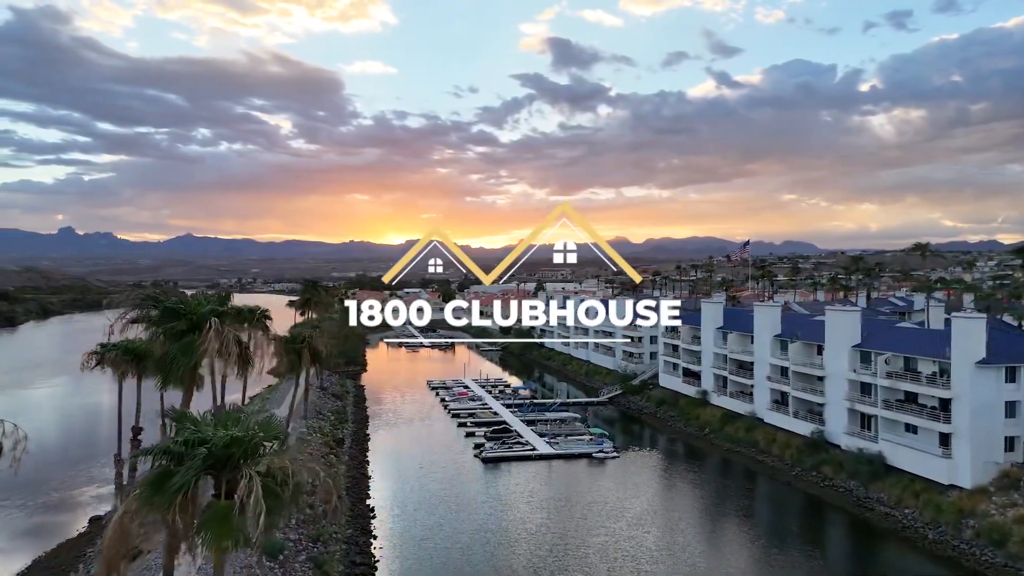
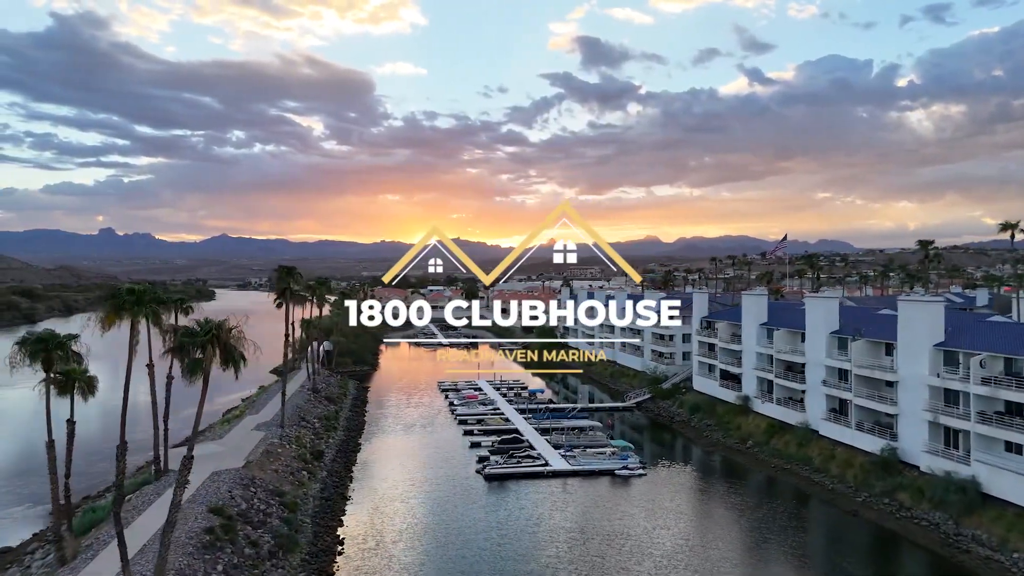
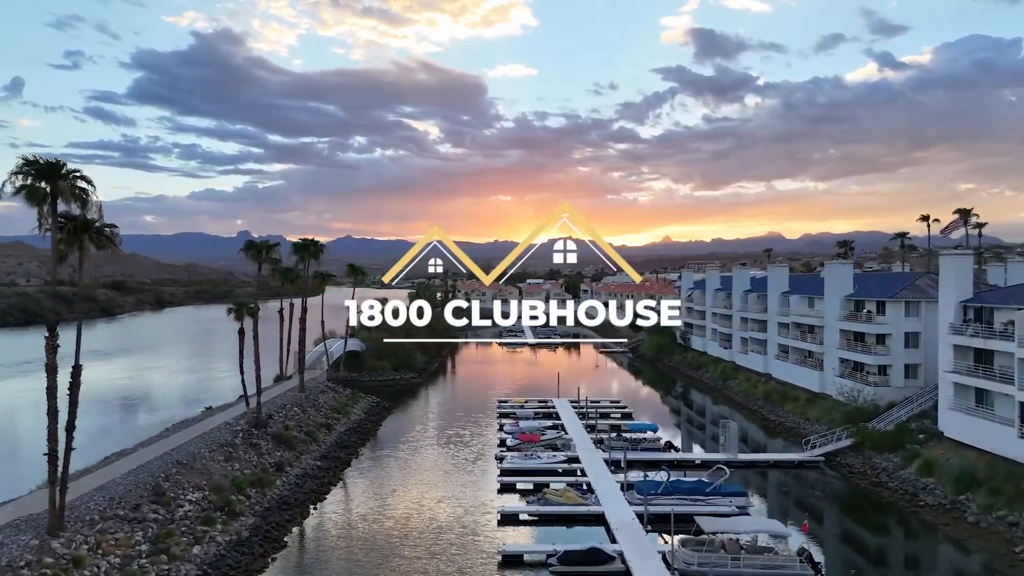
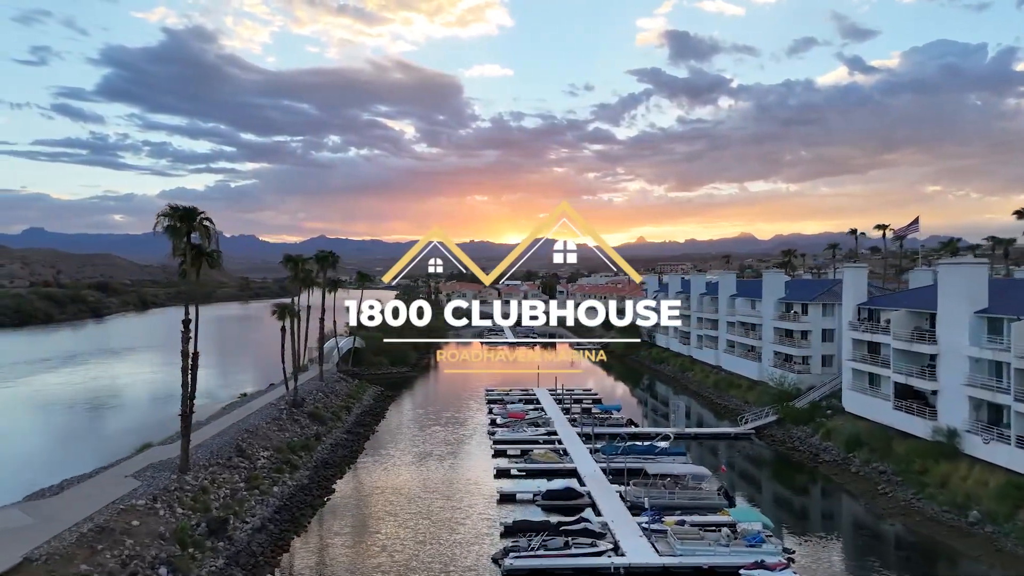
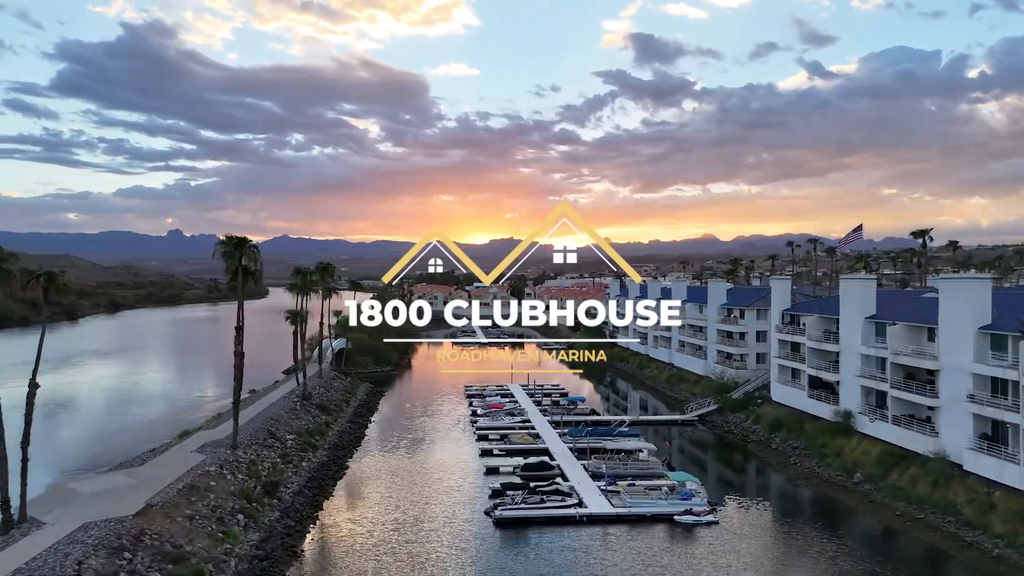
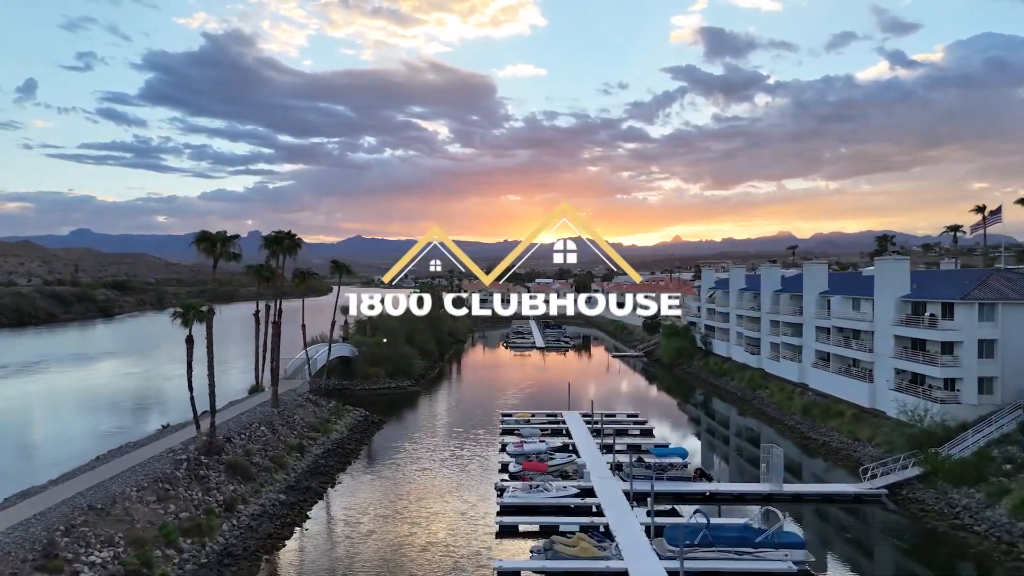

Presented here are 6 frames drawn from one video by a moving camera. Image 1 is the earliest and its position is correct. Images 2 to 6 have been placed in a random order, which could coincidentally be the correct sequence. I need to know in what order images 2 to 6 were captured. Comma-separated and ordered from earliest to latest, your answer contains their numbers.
2, 5, 4, 3, 6
